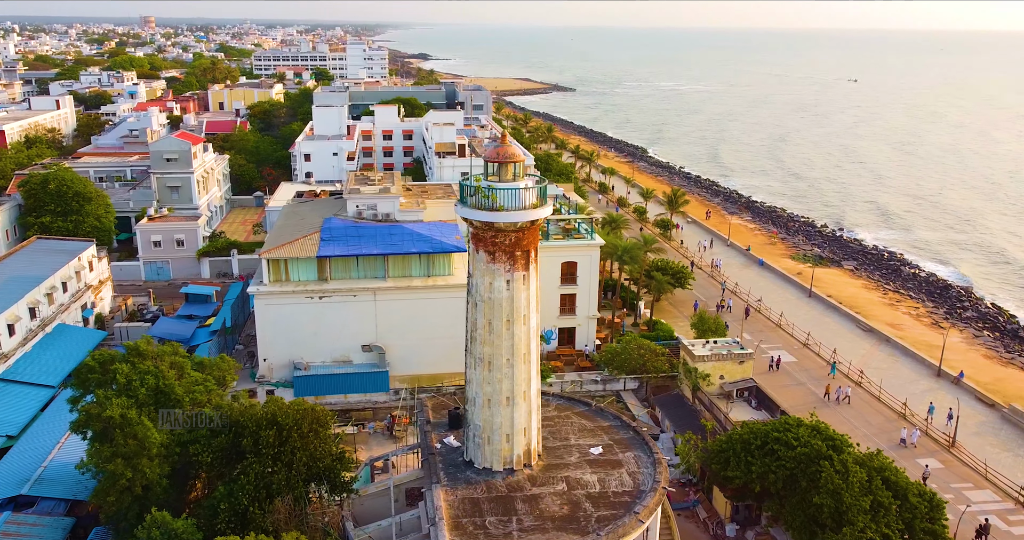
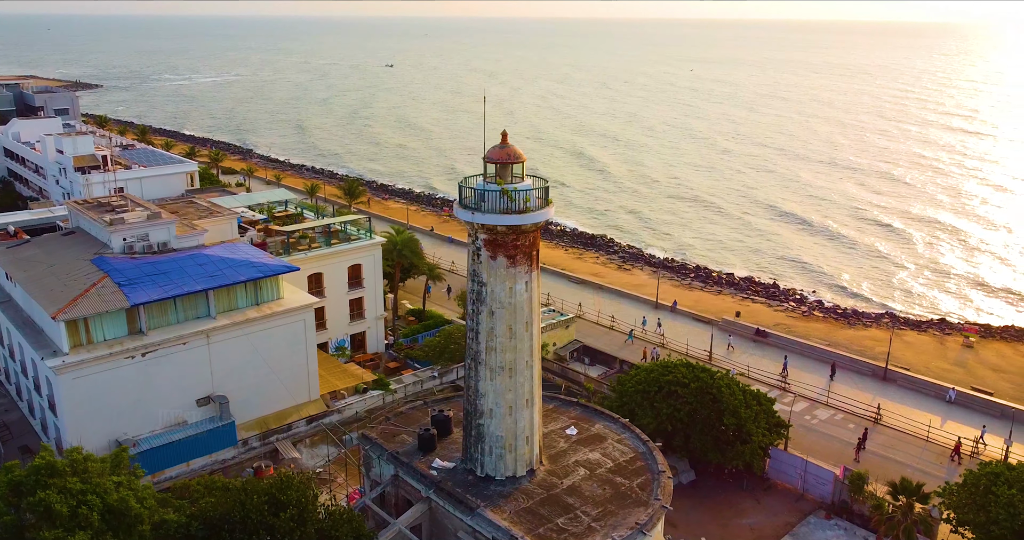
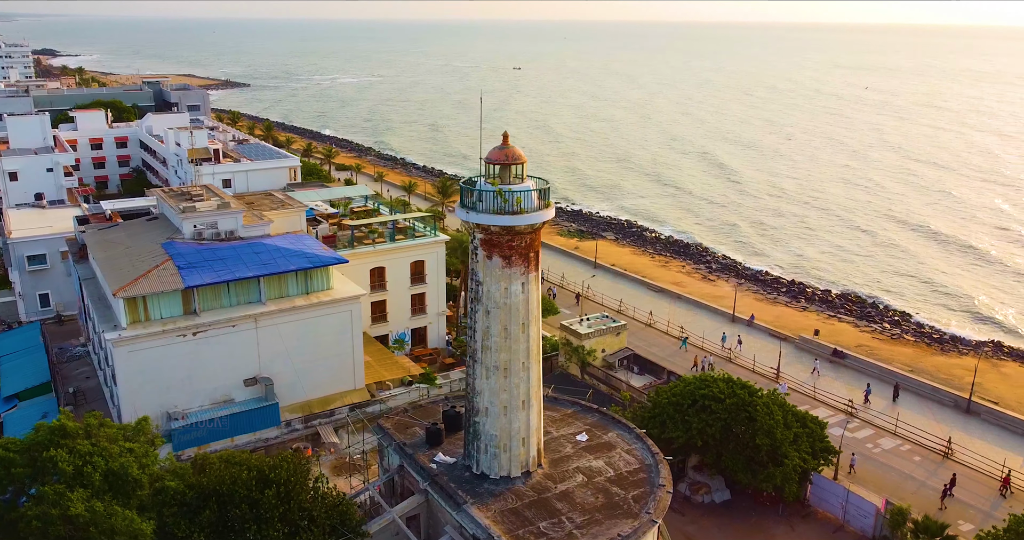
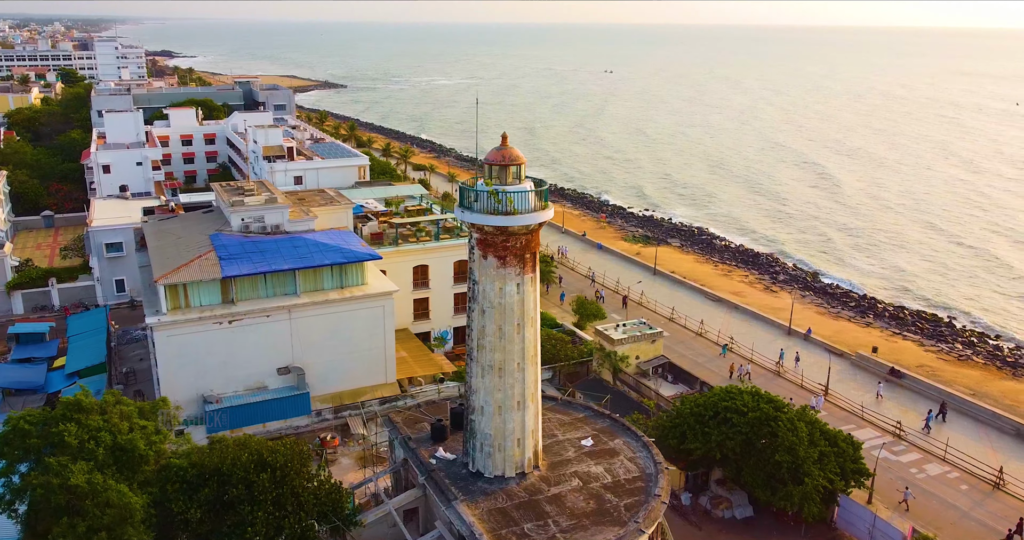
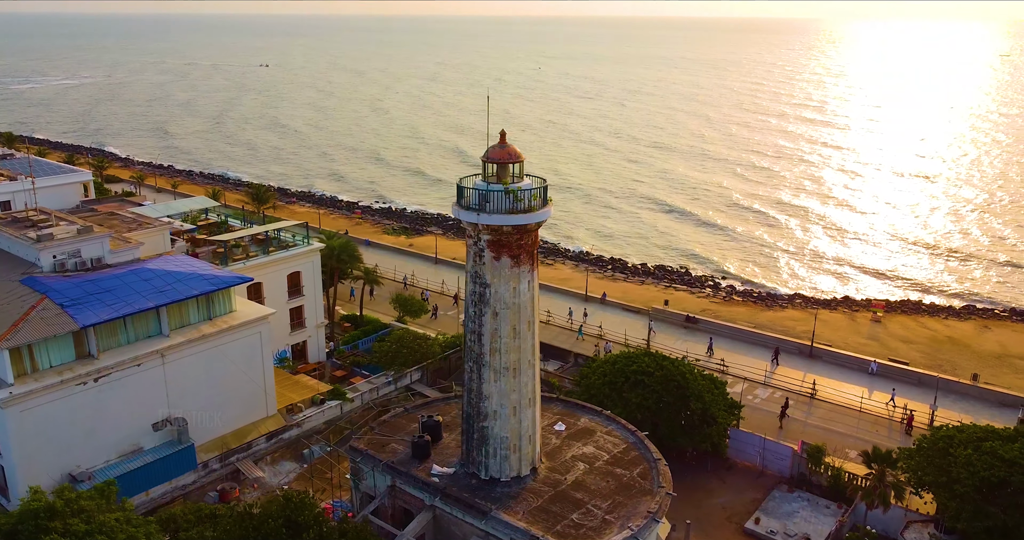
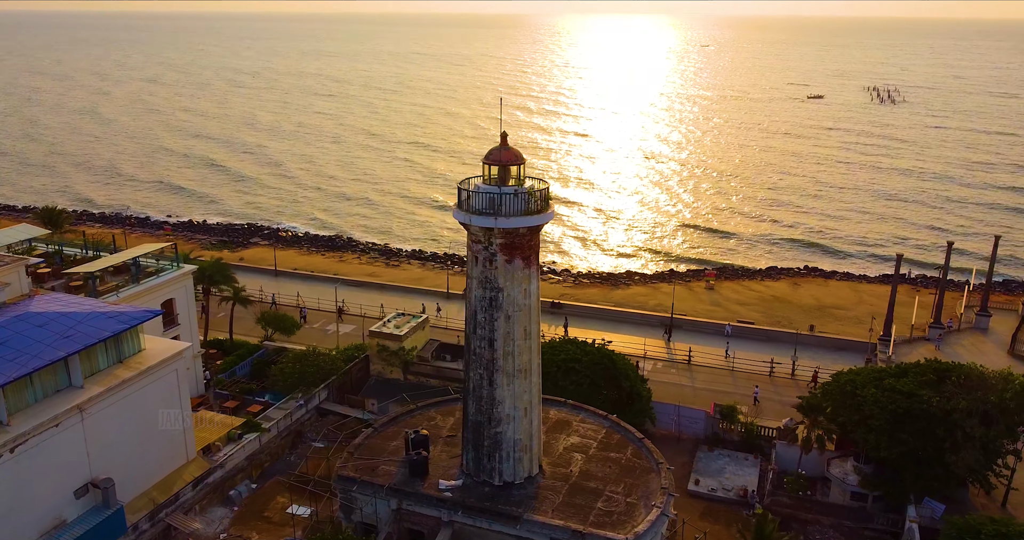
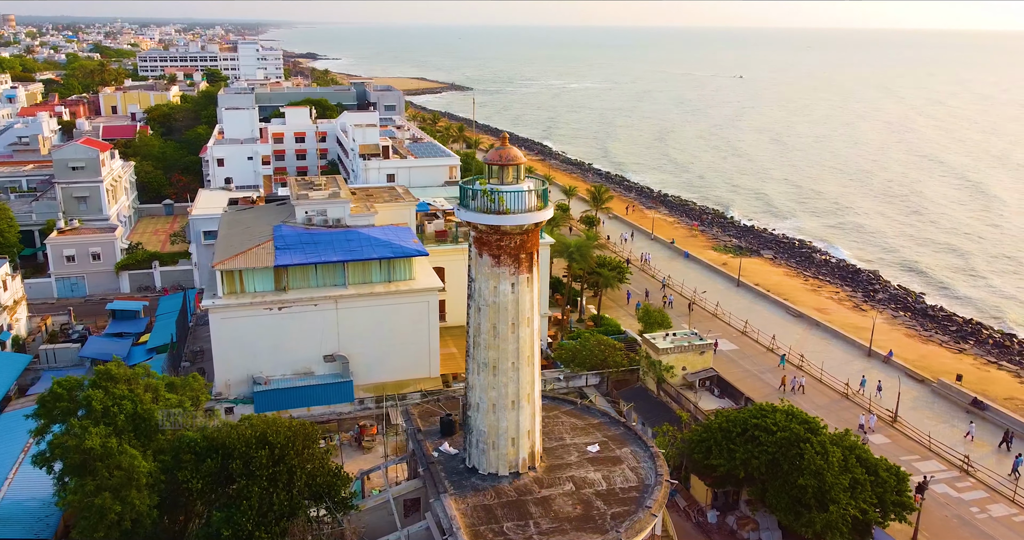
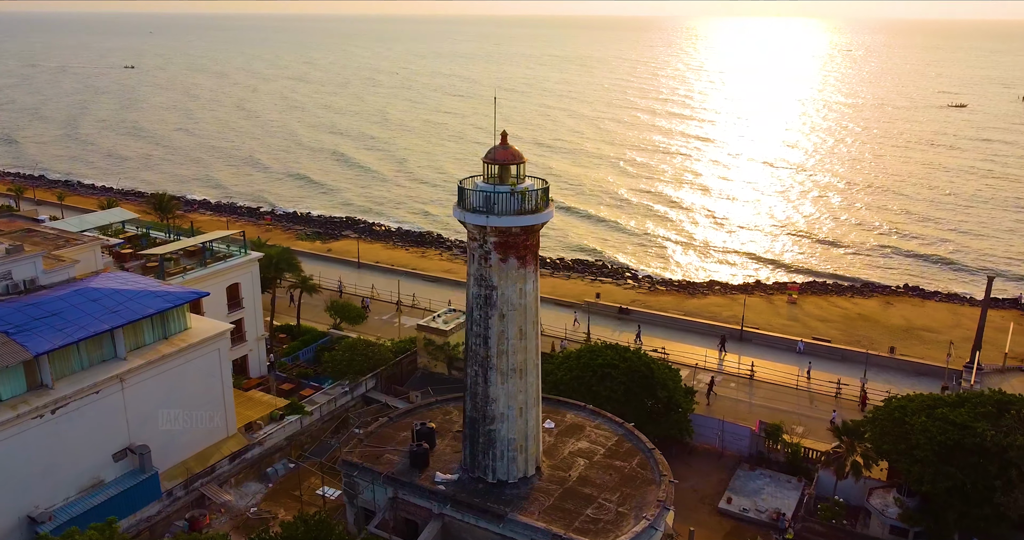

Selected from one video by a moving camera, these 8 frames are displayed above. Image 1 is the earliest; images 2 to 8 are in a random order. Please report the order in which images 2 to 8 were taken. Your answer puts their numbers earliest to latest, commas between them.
7, 4, 3, 2, 5, 8, 6
